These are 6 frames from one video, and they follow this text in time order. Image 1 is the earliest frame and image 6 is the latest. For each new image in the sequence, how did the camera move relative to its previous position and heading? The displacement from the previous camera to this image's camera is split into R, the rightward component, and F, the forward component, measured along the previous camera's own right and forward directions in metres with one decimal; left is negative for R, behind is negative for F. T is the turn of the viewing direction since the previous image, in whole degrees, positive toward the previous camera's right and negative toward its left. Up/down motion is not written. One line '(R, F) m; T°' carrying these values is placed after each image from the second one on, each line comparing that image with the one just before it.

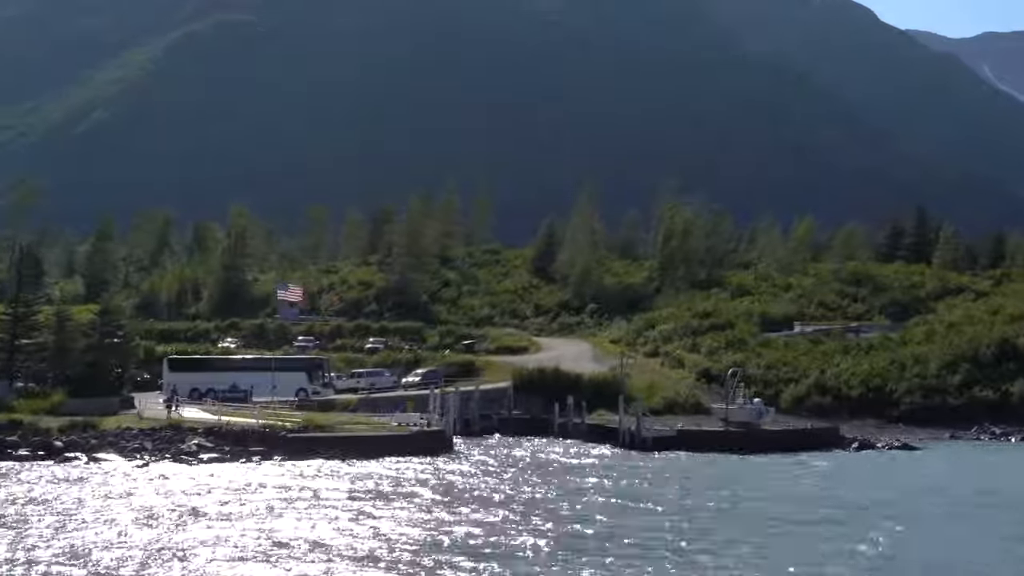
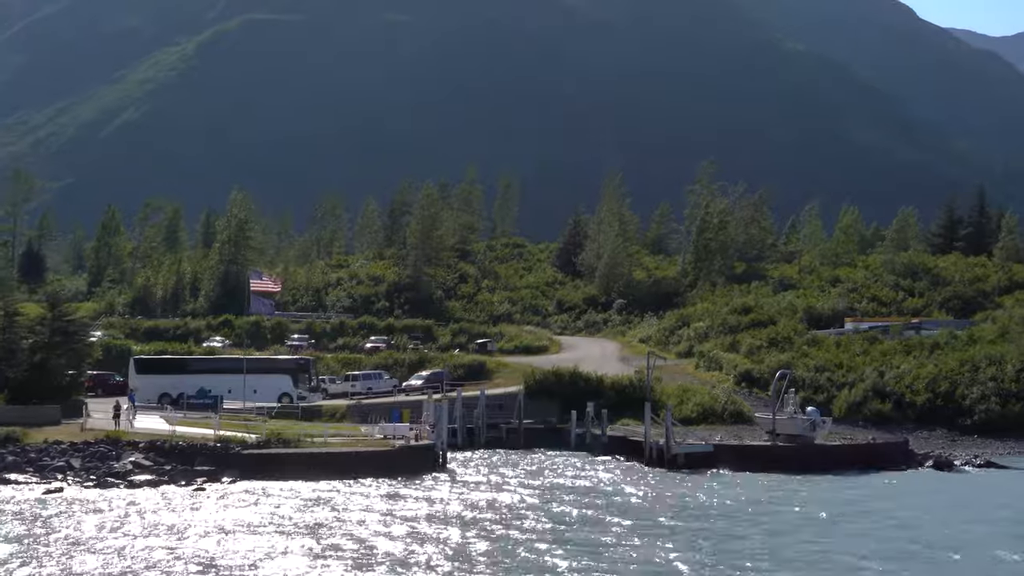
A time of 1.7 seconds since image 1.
(+0.7, +6.4) m; -1°
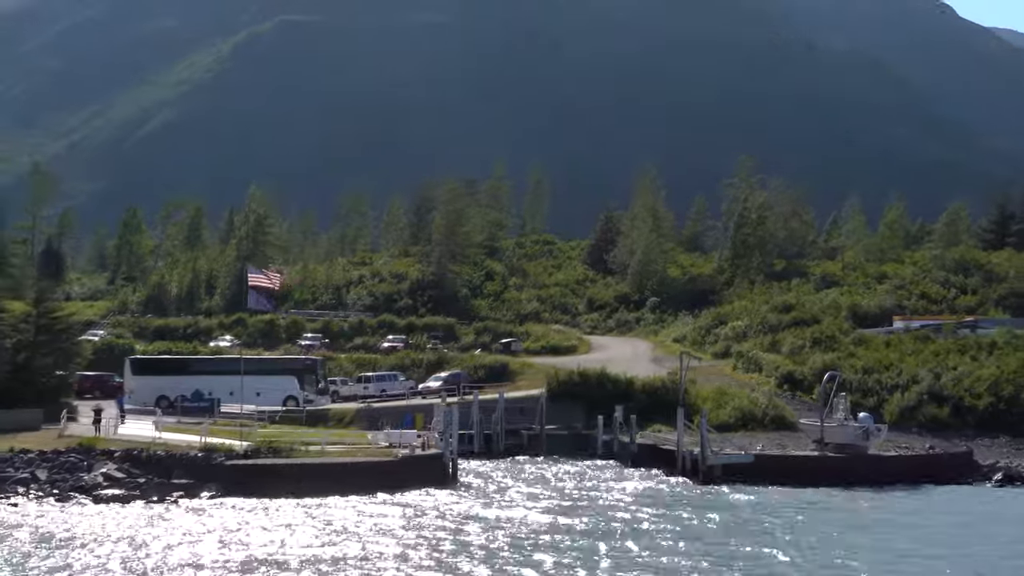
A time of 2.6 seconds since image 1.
(+0.4, +3.3) m; -1°
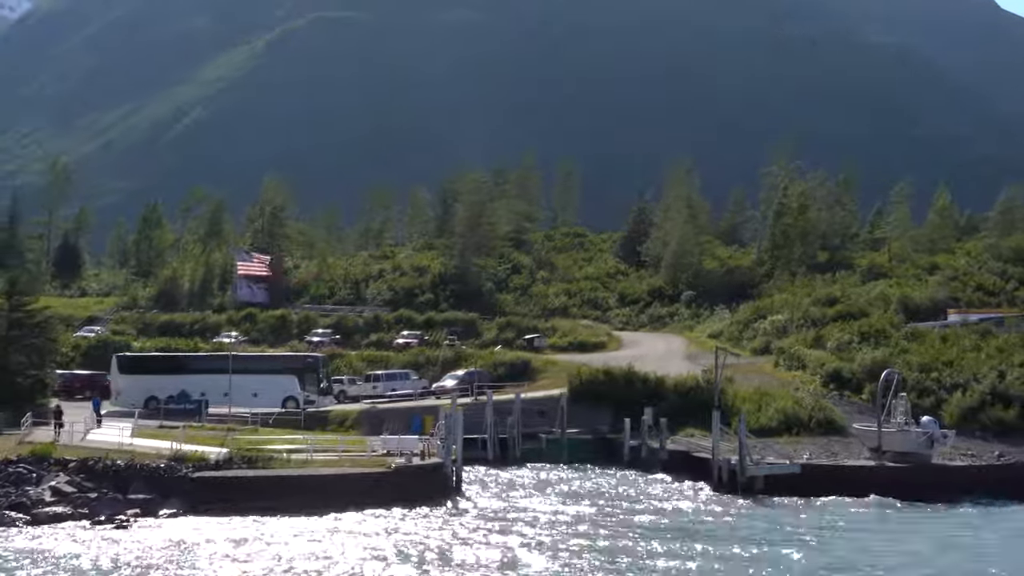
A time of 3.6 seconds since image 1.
(+0.5, +3.6) m; -1°
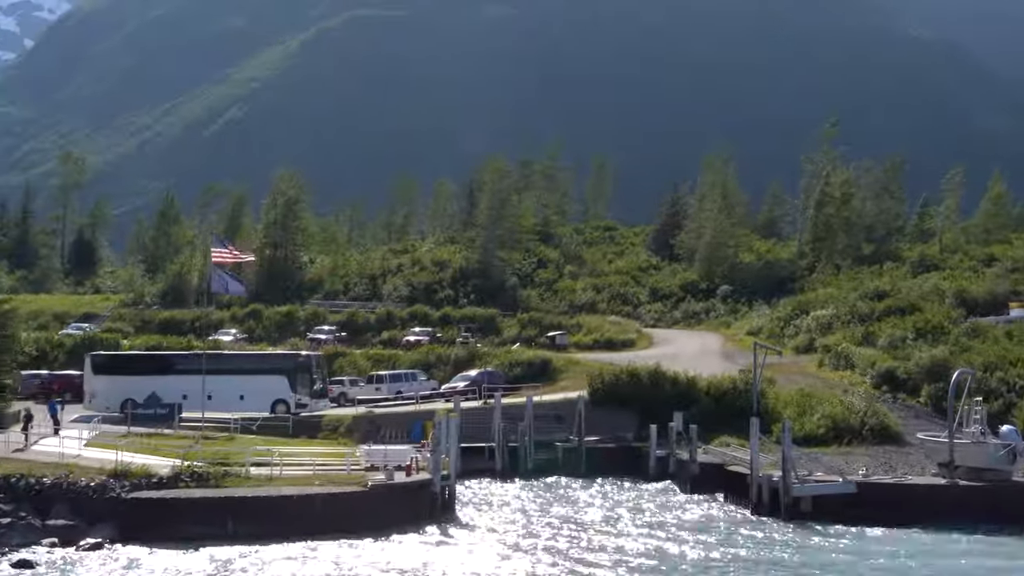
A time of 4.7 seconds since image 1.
(+0.6, +3.9) m; -2°
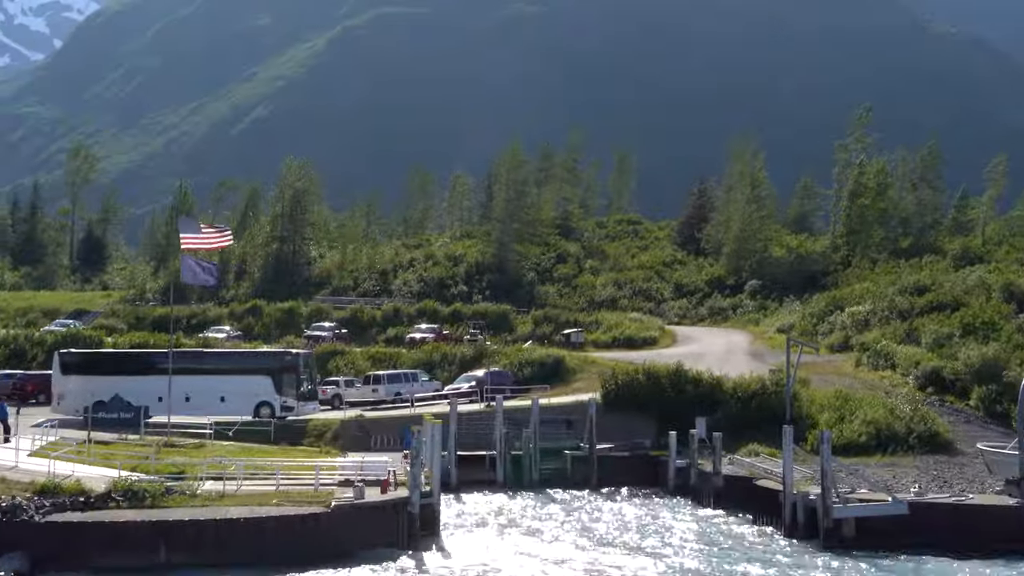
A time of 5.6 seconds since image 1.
(+0.5, +3.2) m; -1°
